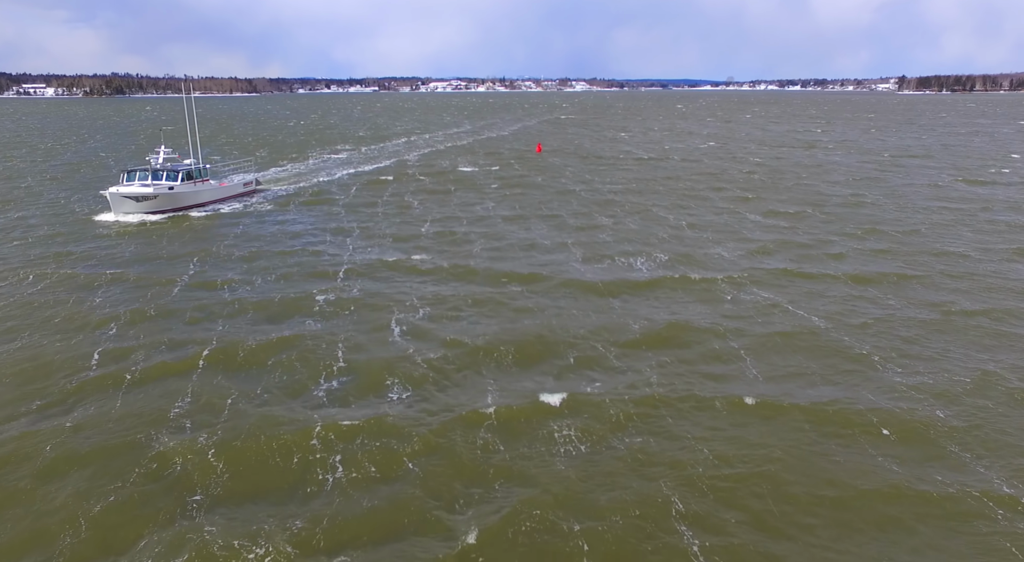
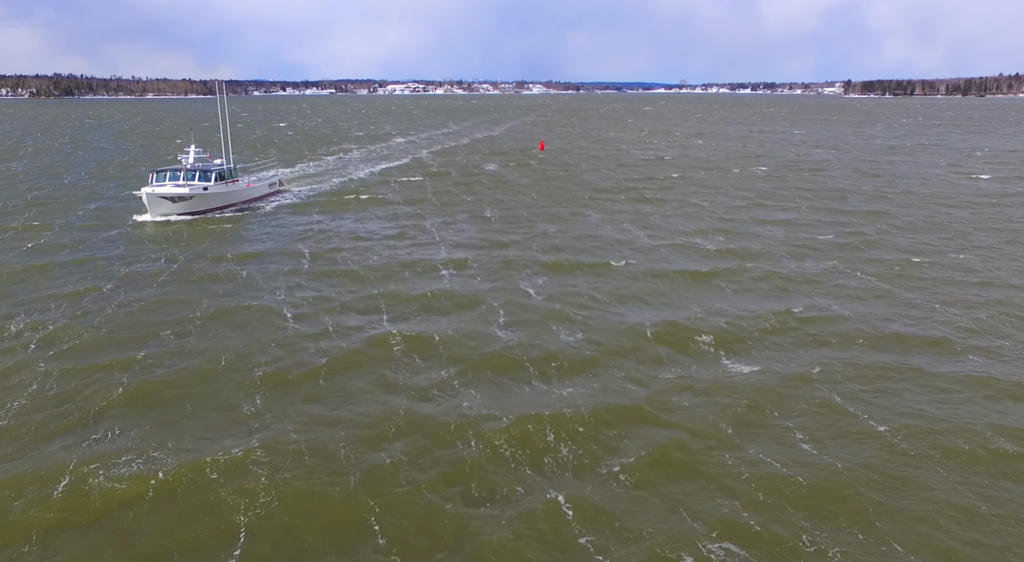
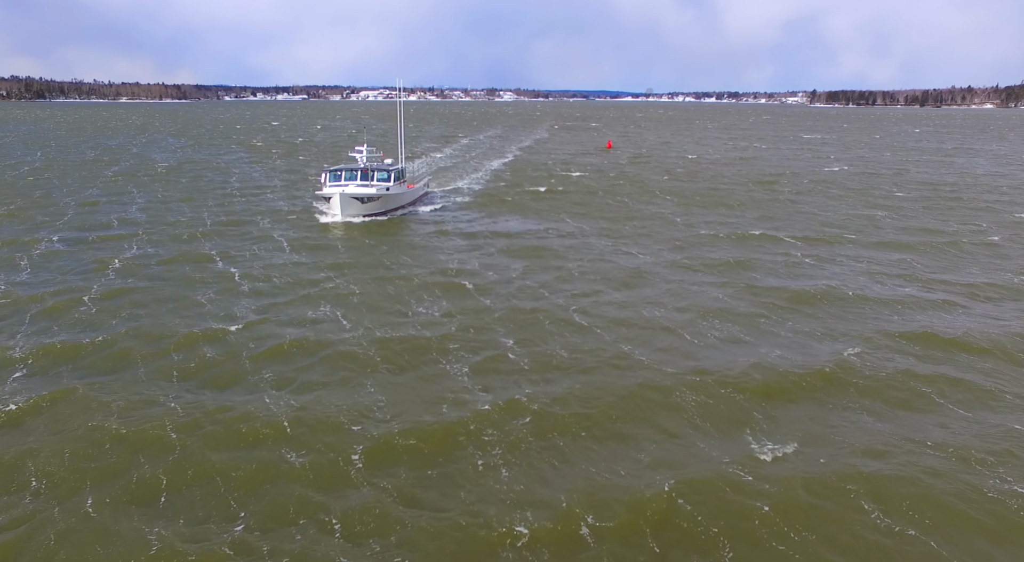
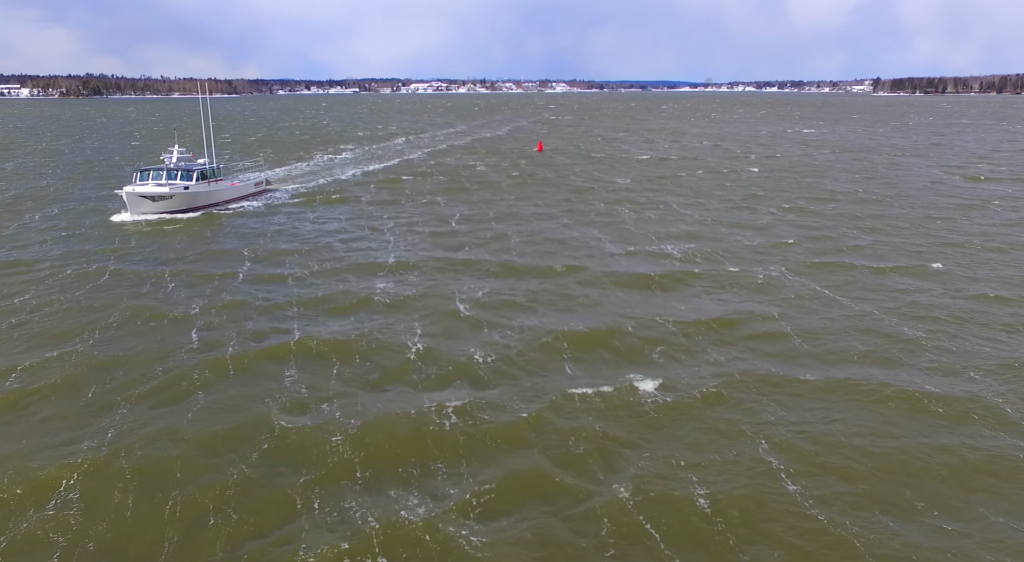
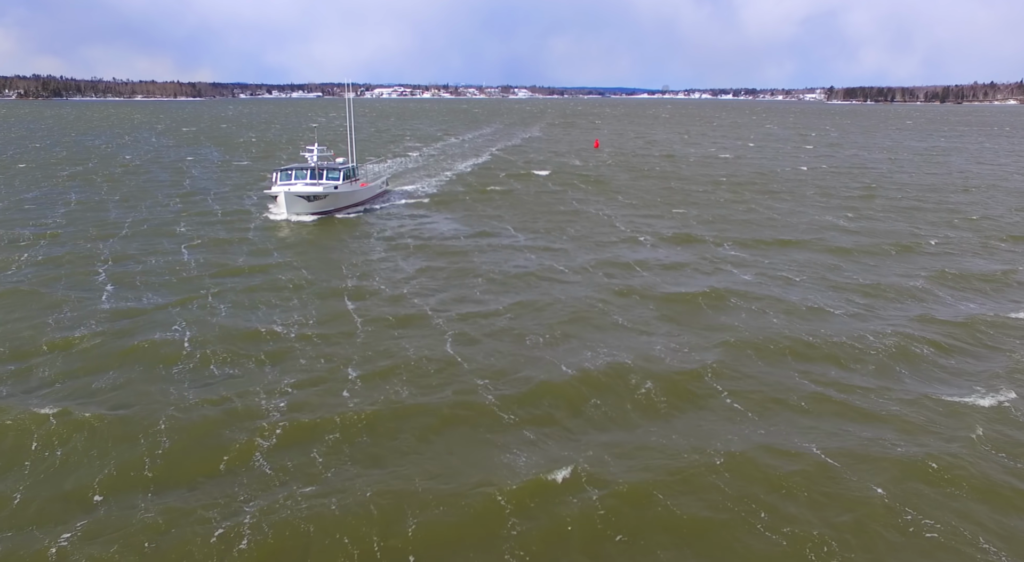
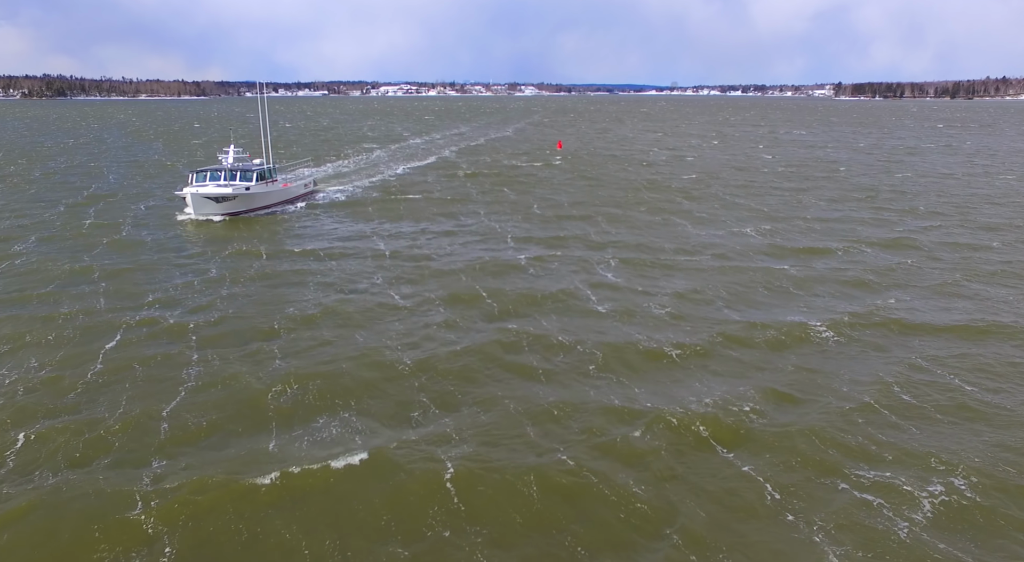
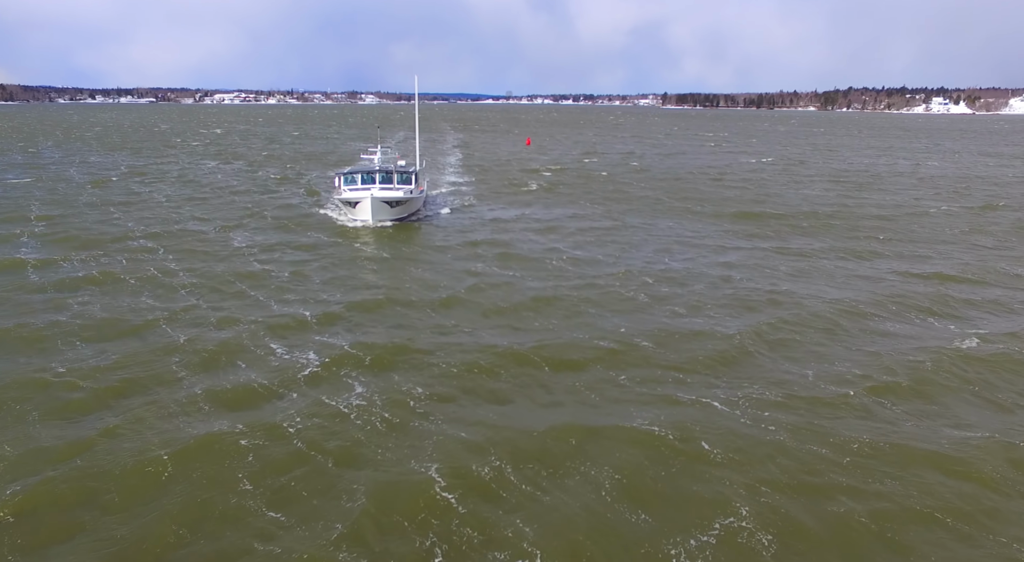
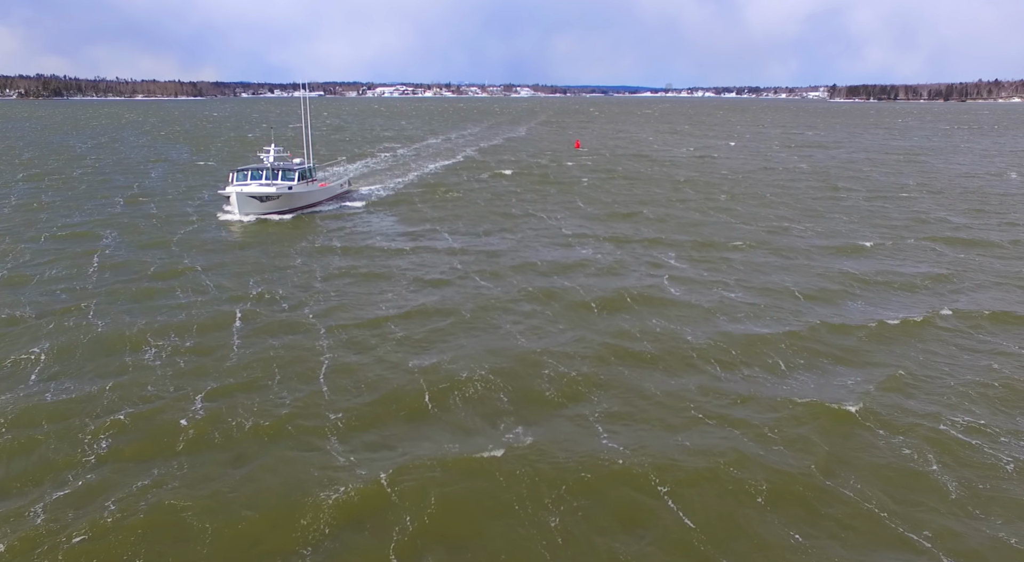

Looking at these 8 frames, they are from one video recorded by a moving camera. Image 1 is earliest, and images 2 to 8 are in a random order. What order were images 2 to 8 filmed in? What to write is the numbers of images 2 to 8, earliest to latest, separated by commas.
4, 2, 6, 8, 5, 3, 7
